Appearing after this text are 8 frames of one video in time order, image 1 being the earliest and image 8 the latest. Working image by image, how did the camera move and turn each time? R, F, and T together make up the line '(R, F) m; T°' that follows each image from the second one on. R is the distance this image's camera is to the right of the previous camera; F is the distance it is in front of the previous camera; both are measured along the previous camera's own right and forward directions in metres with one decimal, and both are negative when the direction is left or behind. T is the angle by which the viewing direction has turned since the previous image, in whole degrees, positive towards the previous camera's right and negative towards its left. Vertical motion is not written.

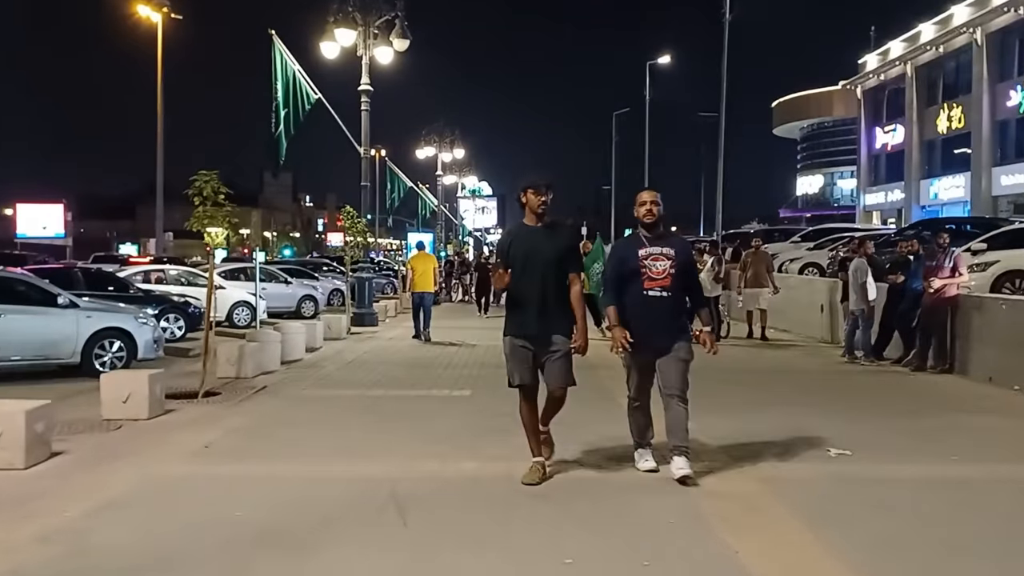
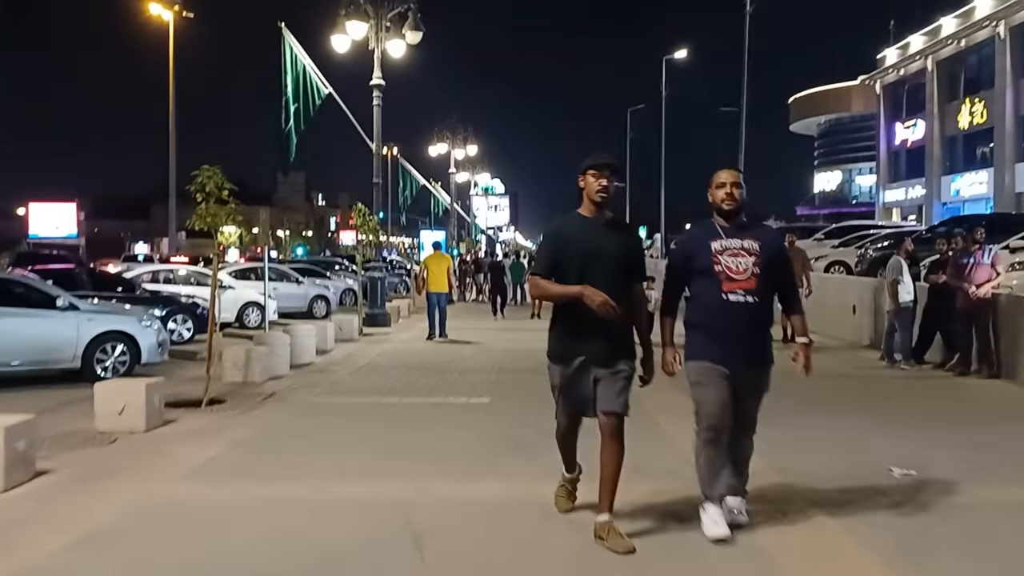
(-0.1, +0.7) m; -1°
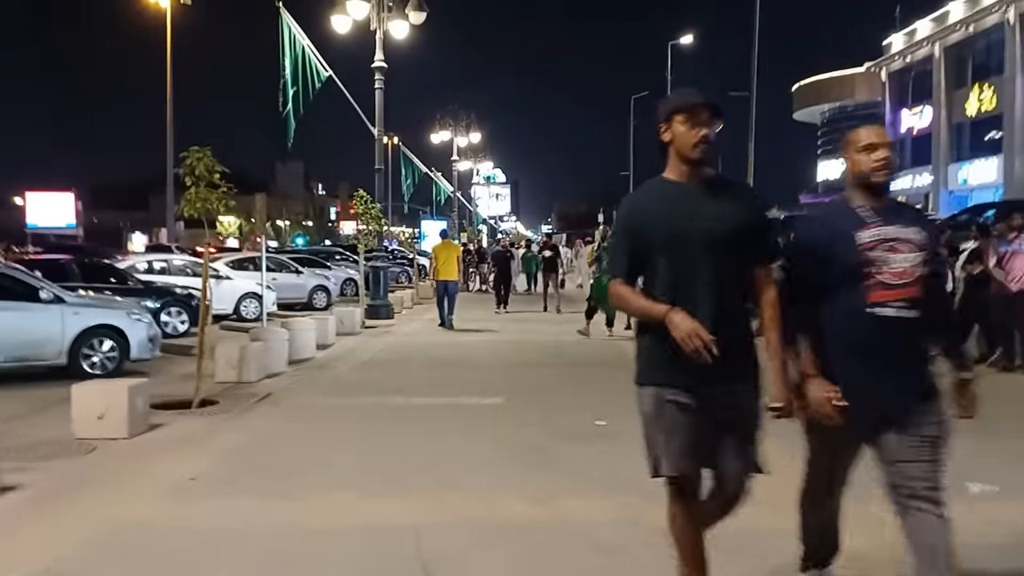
(-0.2, +0.9) m; 0°
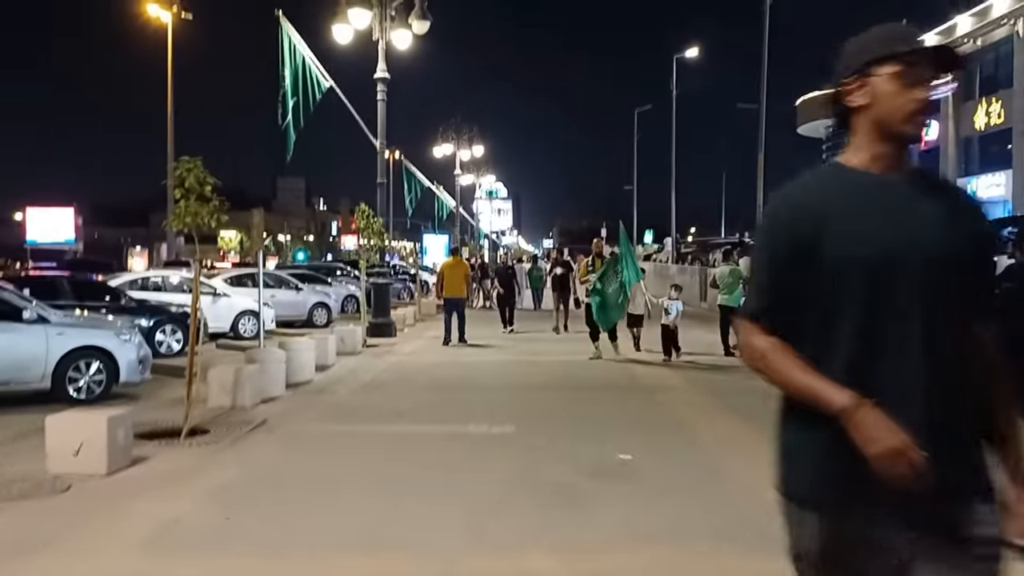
(-0.1, +0.7) m; 0°
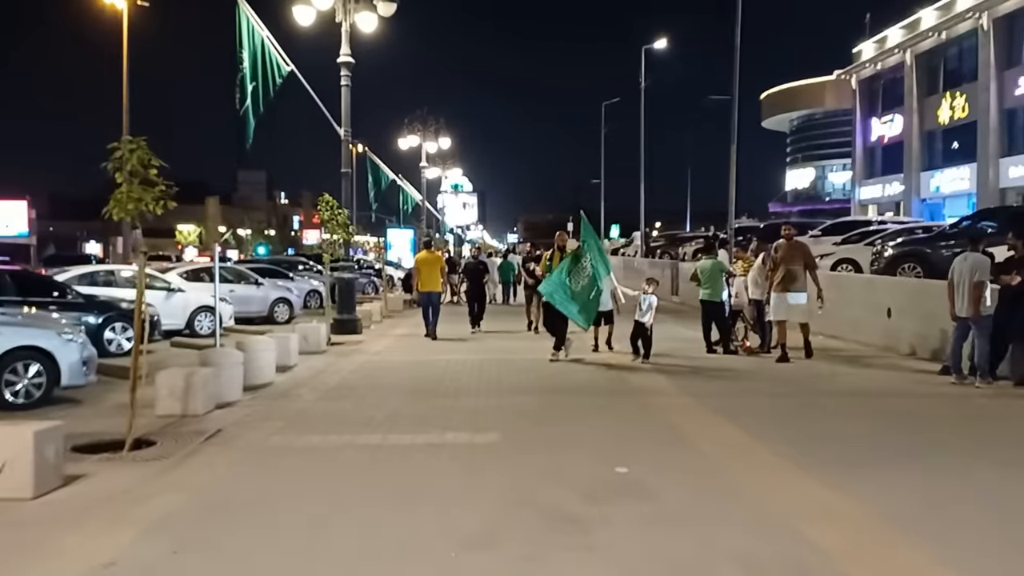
(-0.2, +0.9) m; +2°
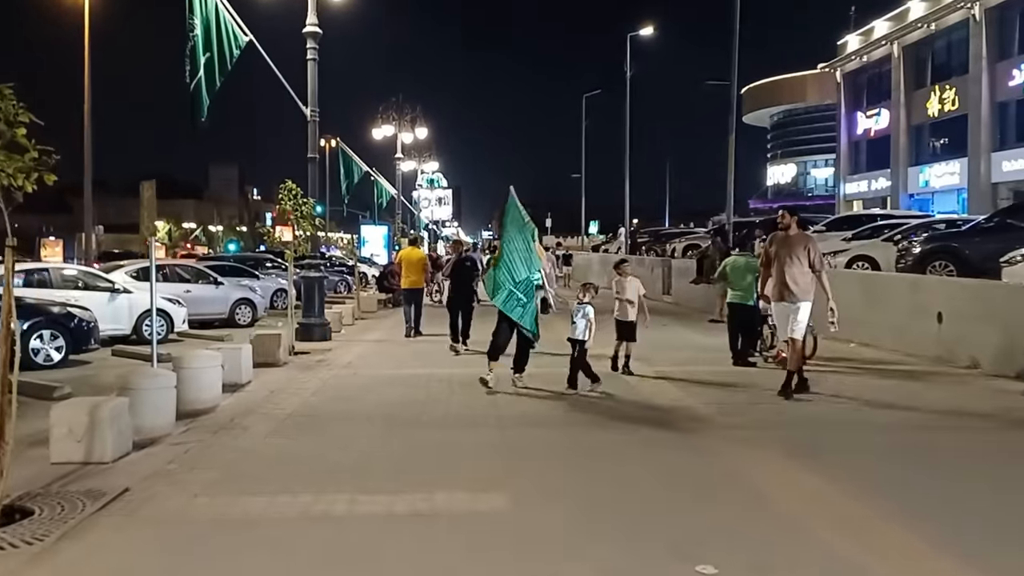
(-0.3, +2.4) m; +2°
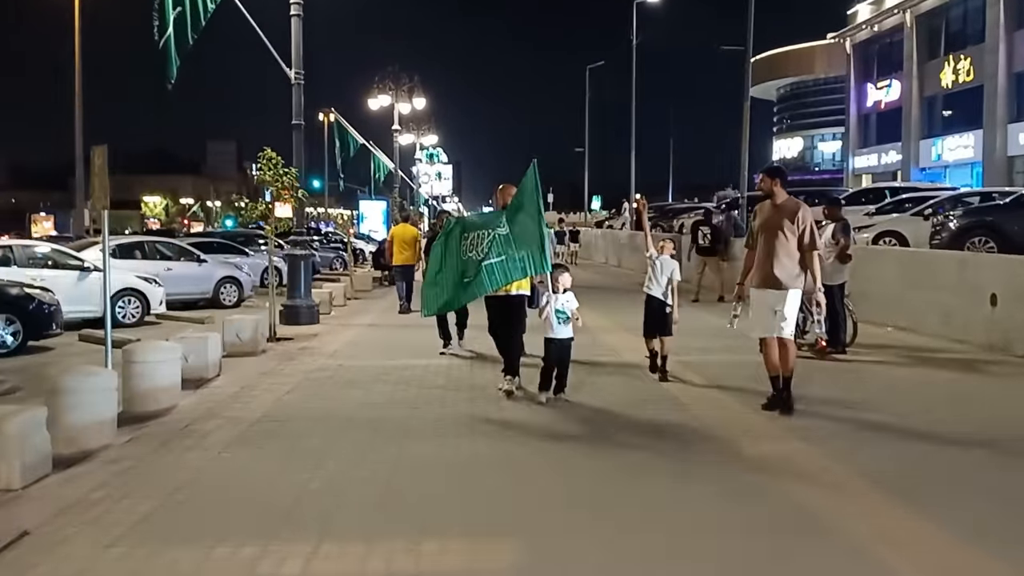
(0.0, +1.6) m; 0°
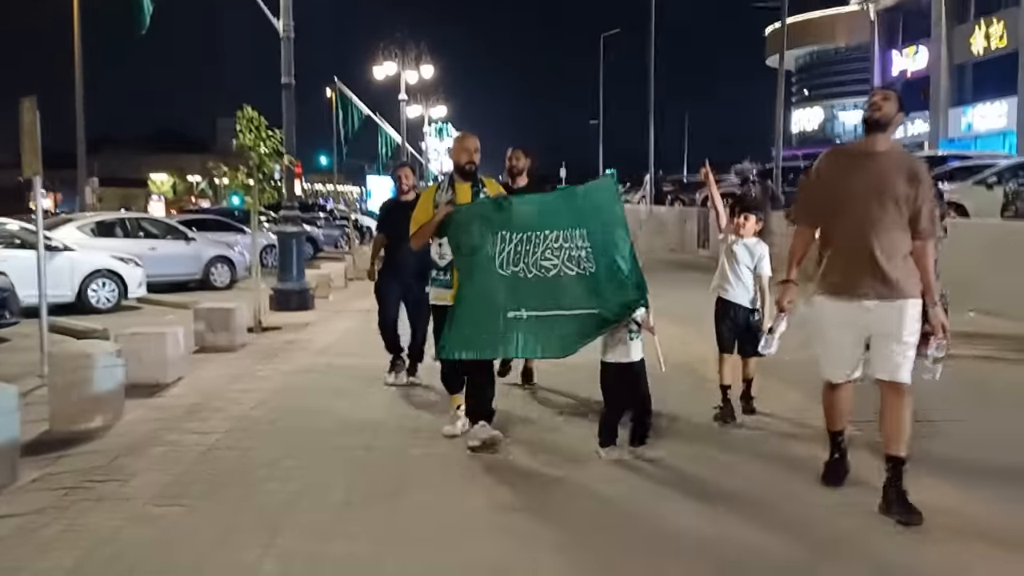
(-0.2, +2.1) m; -1°
